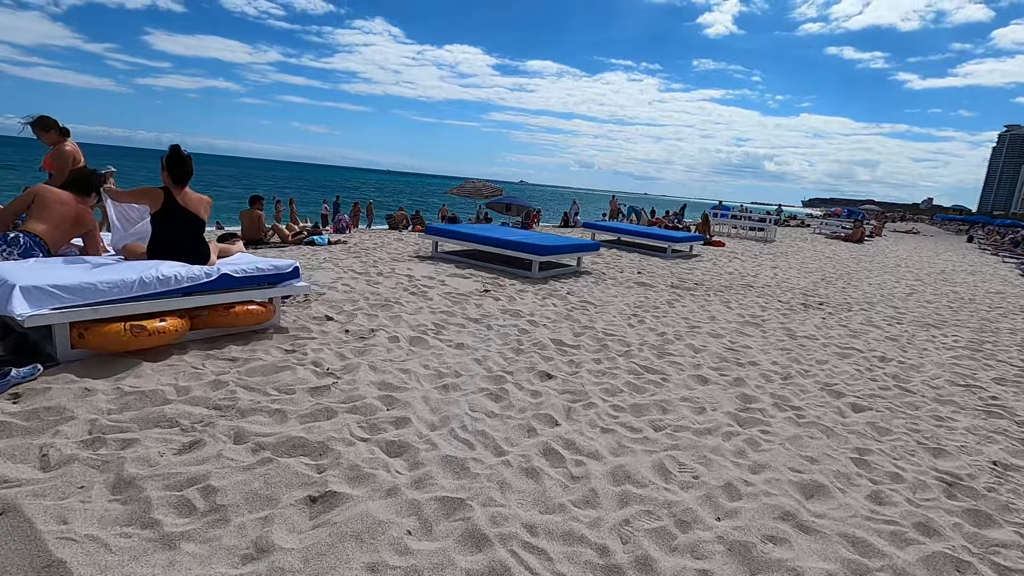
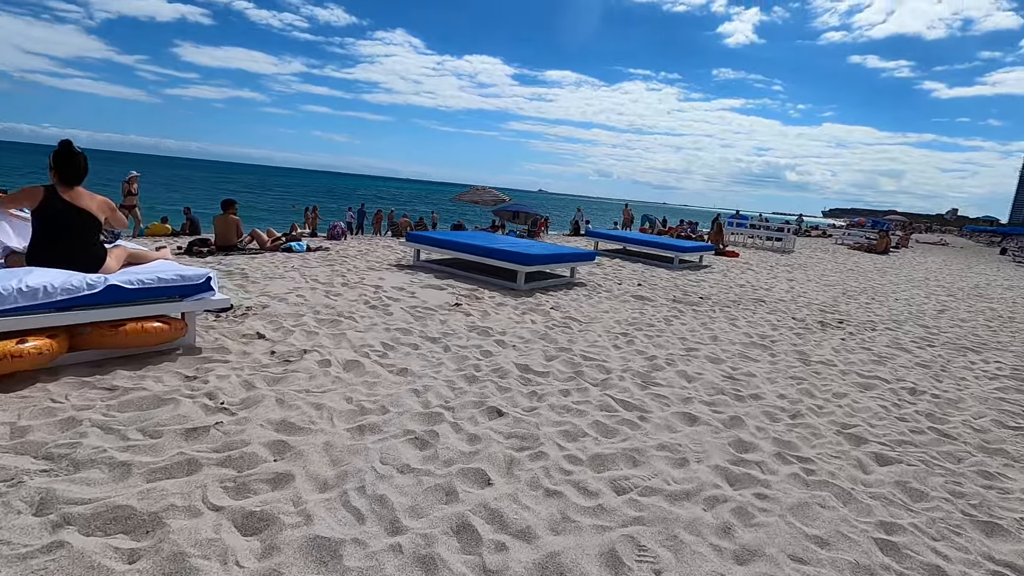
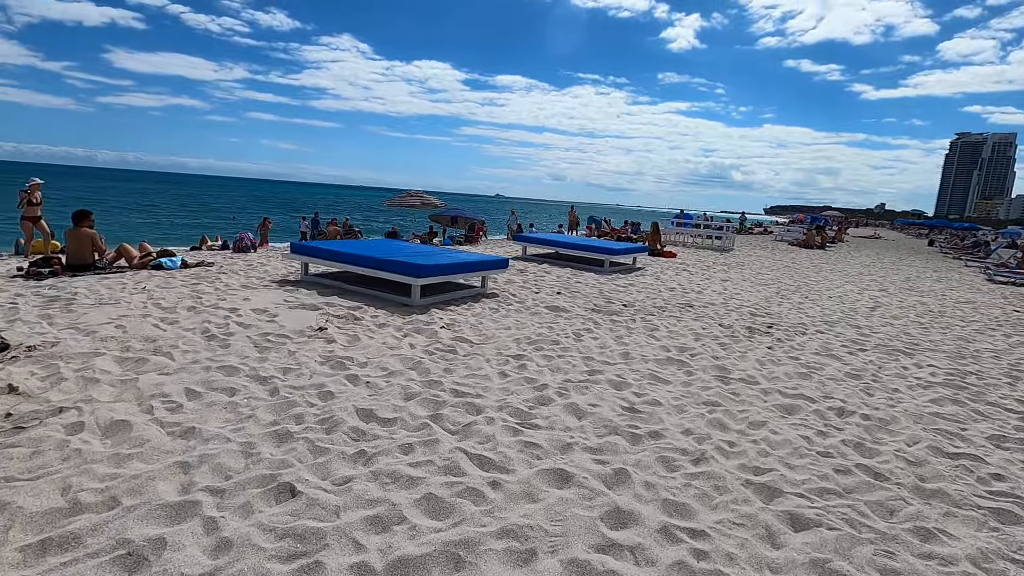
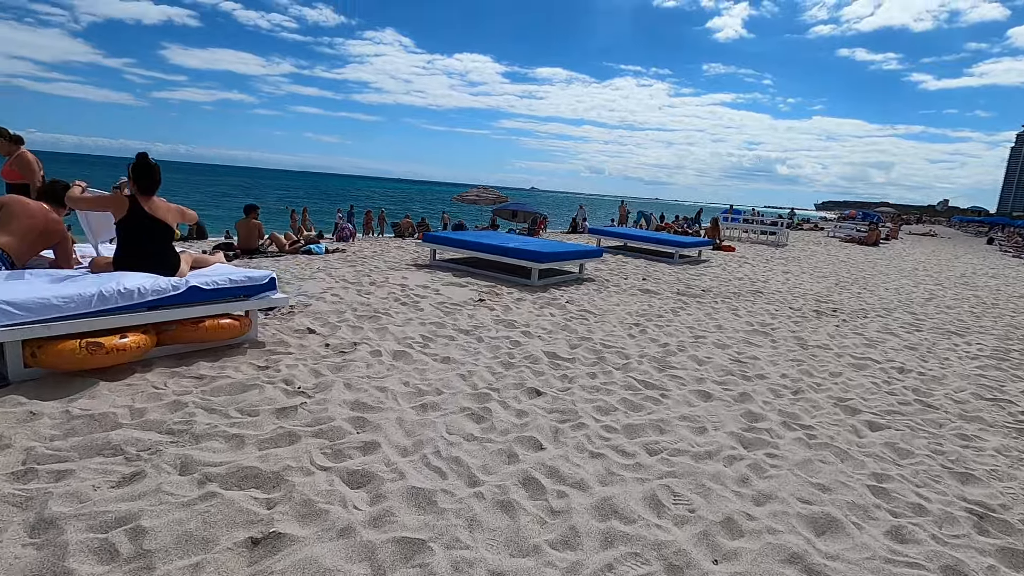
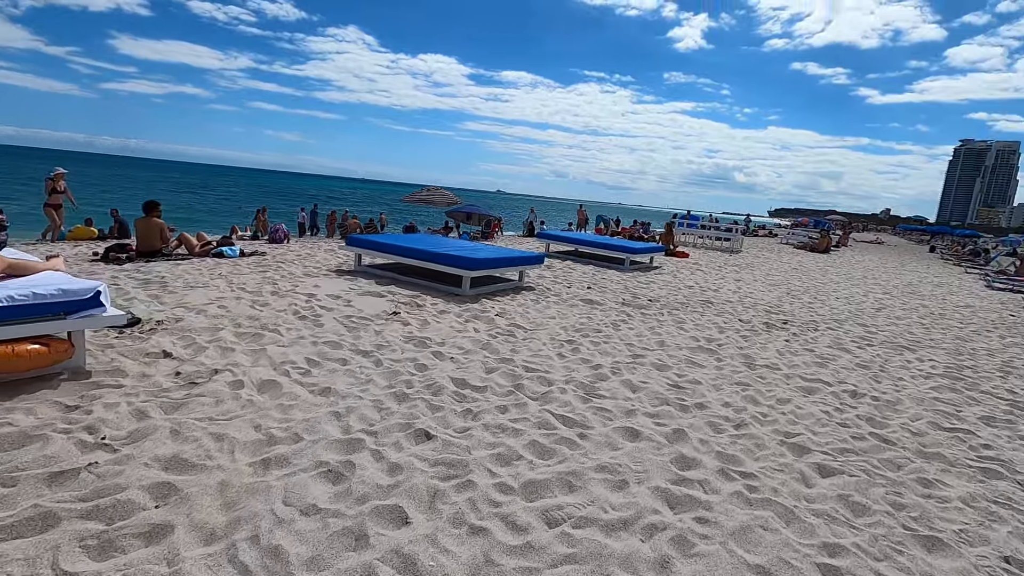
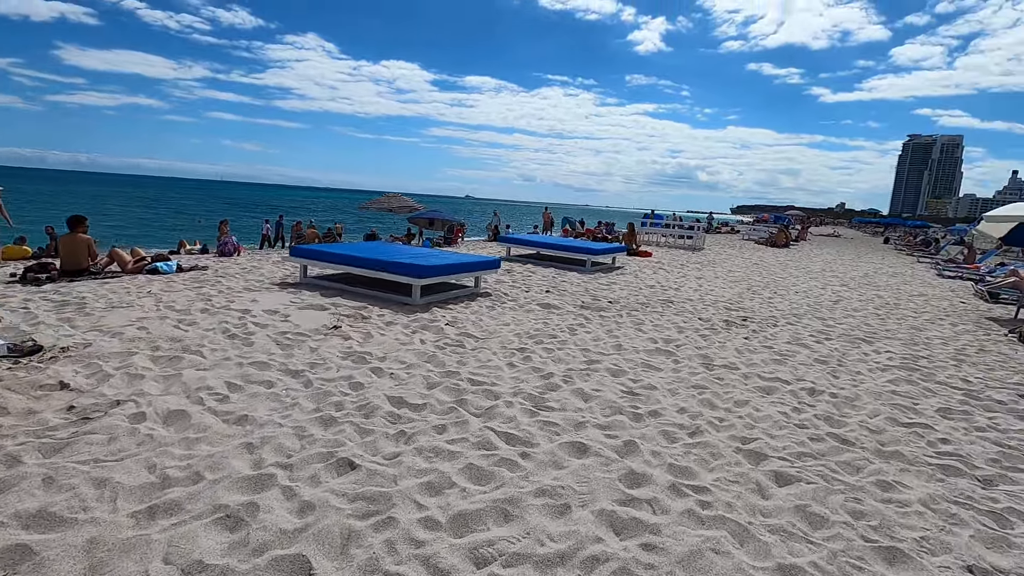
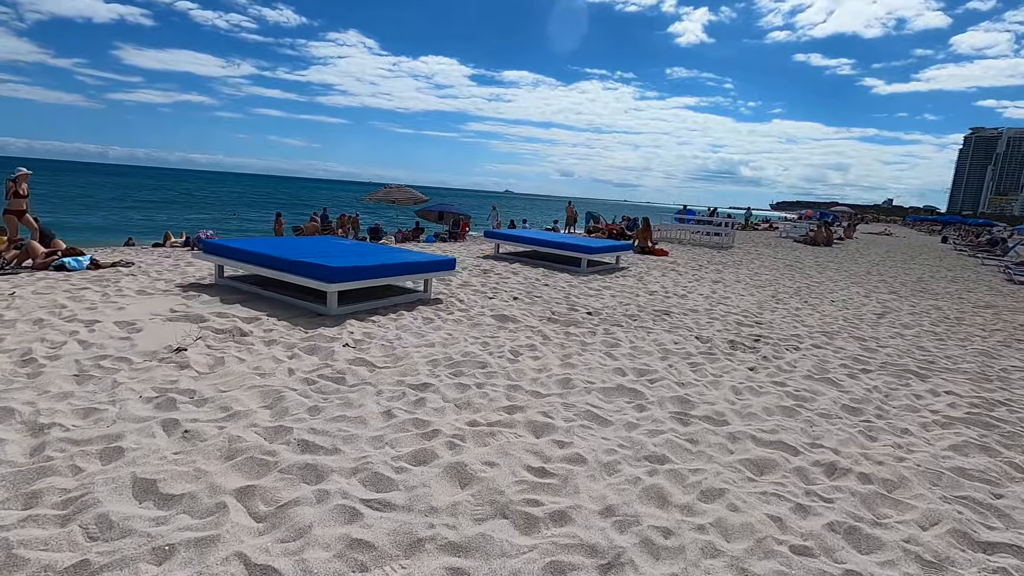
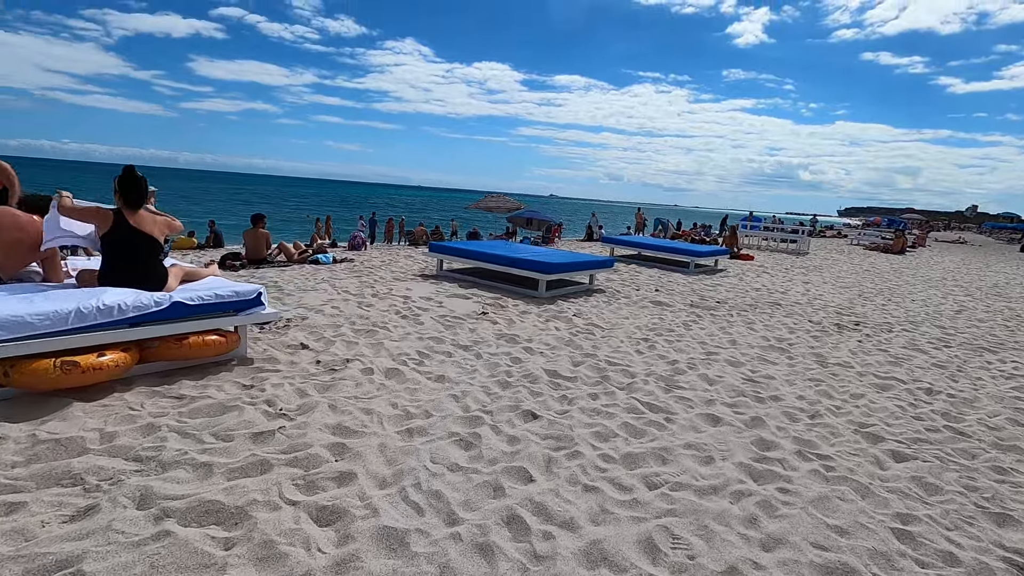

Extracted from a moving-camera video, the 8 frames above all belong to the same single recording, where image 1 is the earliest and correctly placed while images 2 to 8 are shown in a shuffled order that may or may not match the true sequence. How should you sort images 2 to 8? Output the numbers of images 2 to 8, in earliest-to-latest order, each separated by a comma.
4, 8, 2, 5, 6, 3, 7
